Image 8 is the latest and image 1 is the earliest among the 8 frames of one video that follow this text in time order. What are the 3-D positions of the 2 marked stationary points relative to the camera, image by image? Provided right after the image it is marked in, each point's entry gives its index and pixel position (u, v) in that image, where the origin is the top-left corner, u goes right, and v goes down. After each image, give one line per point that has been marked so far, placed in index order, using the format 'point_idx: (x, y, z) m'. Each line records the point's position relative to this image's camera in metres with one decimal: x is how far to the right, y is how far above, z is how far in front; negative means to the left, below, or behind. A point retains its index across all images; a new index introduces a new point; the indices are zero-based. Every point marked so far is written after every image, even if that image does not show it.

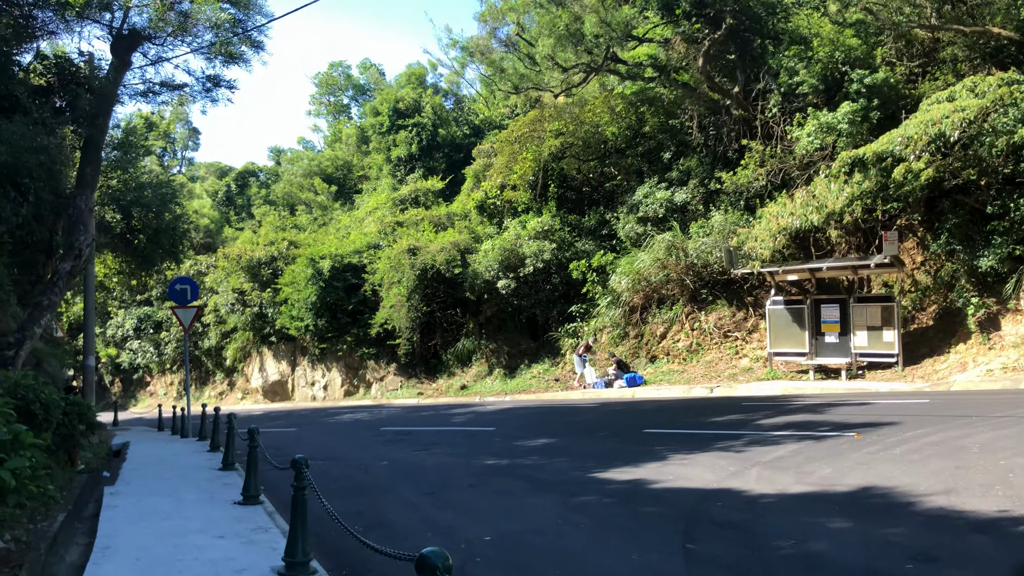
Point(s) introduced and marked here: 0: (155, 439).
0: (-6.7, -2.8, +16.2) m
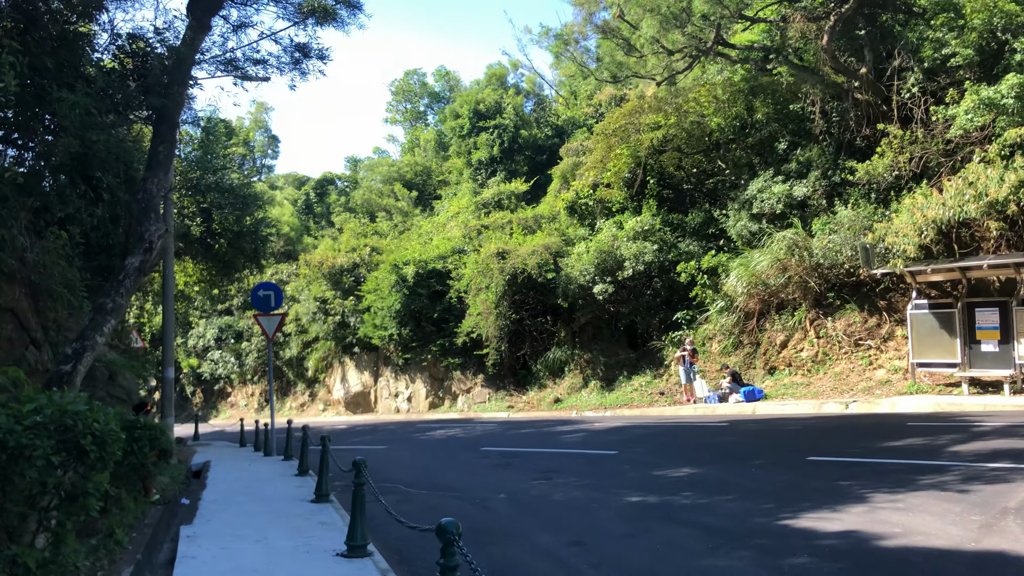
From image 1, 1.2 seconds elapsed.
0: (-4.8, -2.9, +15.1) m
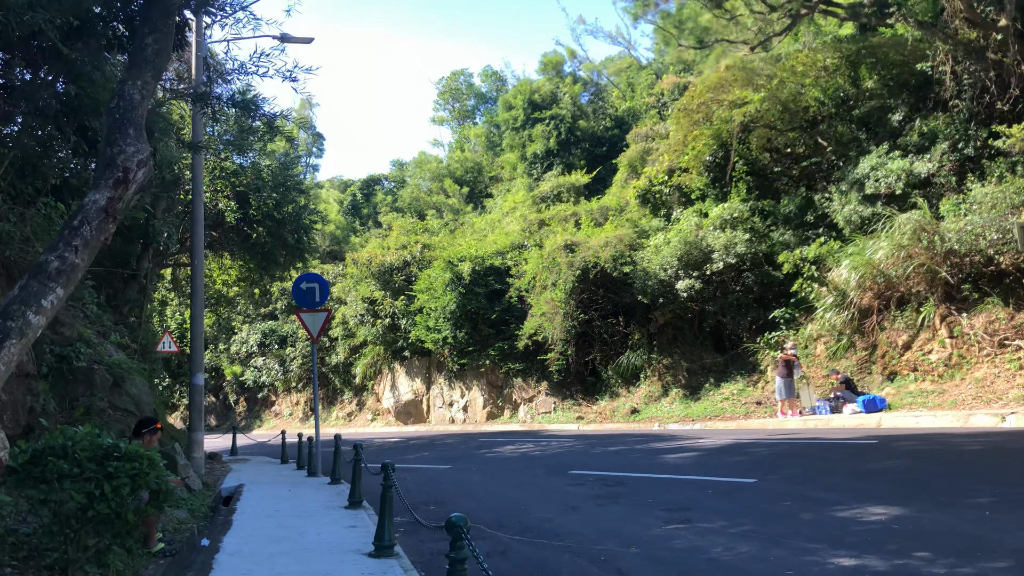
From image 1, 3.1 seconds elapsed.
0: (-3.5, -2.8, +12.9) m
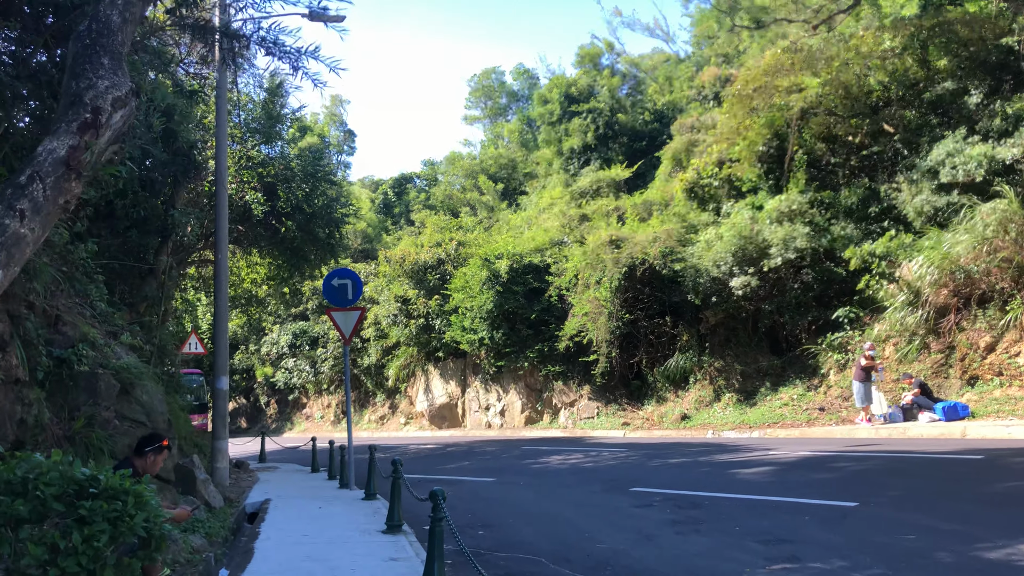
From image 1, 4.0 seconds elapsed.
0: (-2.8, -2.8, +12.0) m
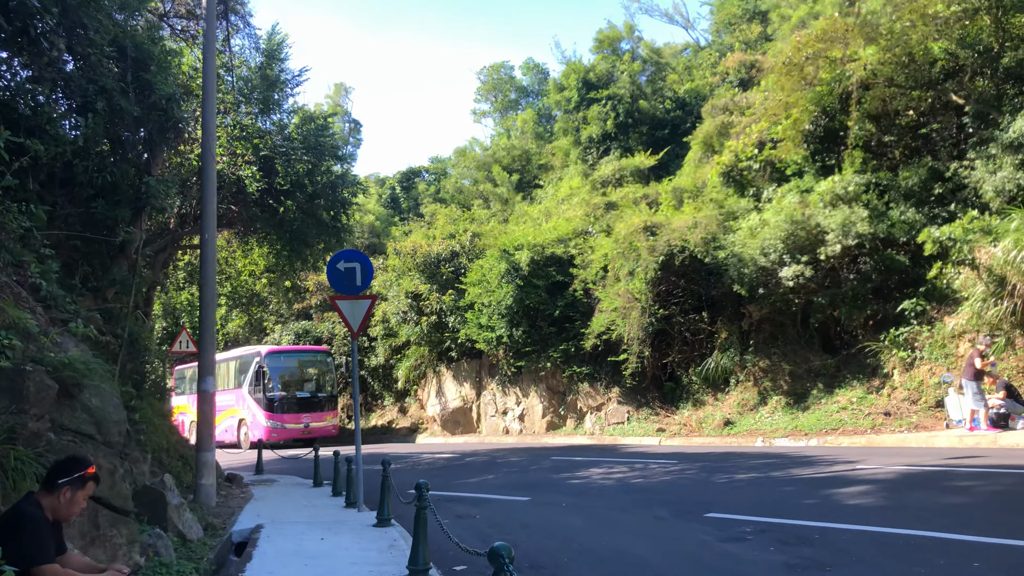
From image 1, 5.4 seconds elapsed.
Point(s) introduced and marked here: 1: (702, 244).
0: (-2.4, -2.6, +10.2) m
1: (+3.7, +0.9, +17.0) m
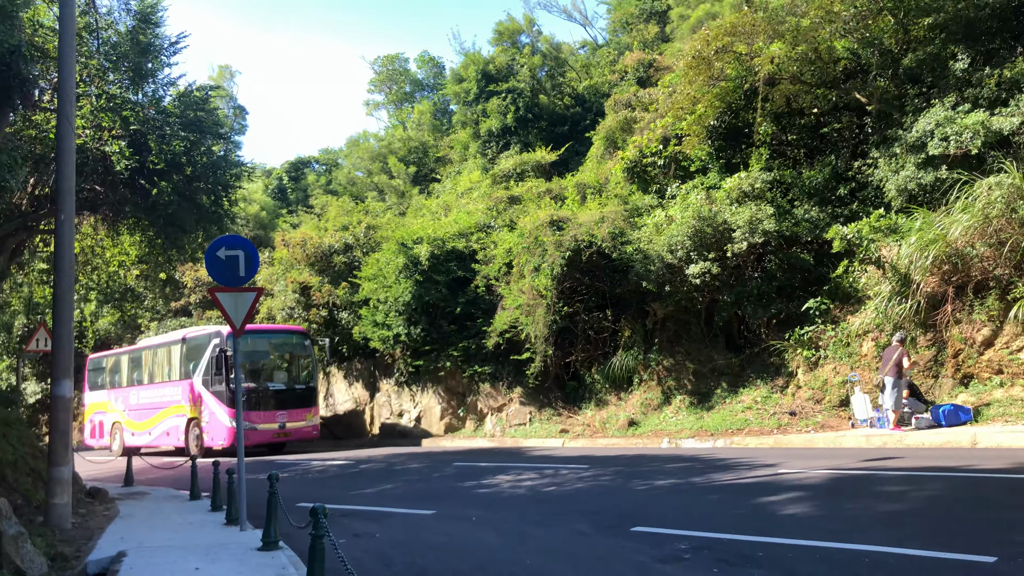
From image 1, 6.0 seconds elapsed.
0: (-3.4, -2.5, +9.0) m
1: (+1.8, +0.9, +16.5) m
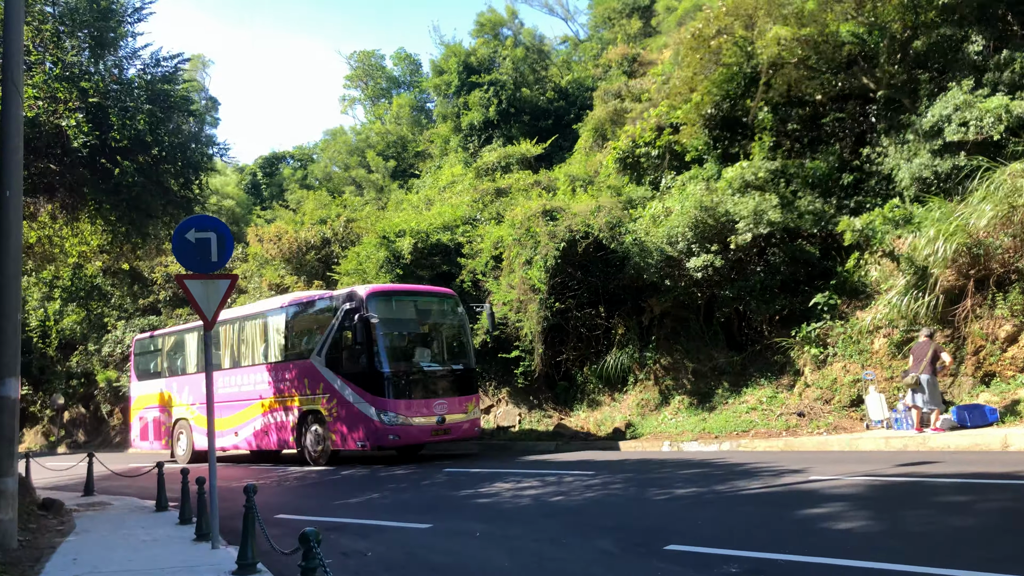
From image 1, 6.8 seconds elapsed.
0: (-3.4, -2.4, +8.0) m
1: (+1.6, +1.0, +15.7) m
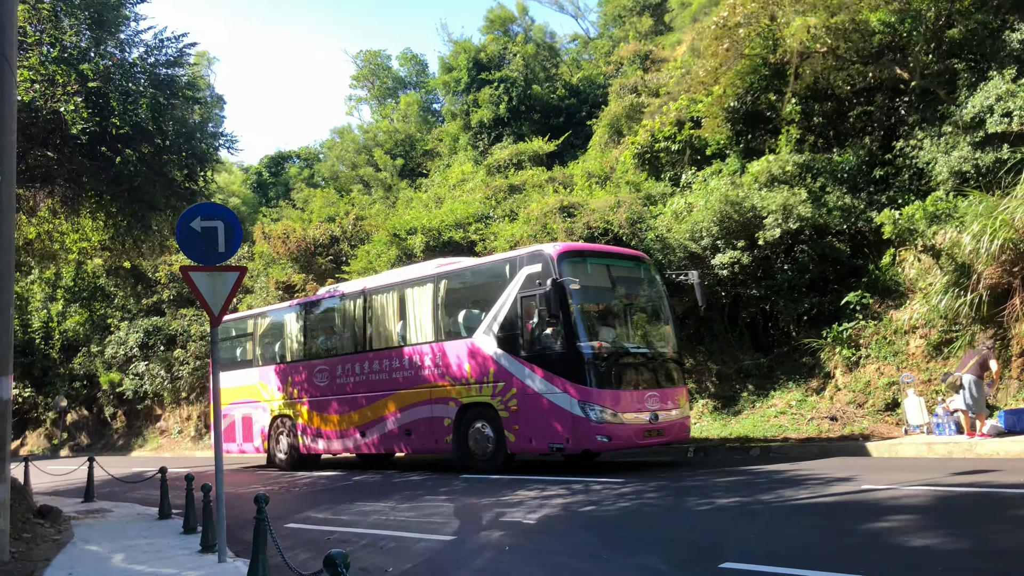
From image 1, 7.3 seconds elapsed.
0: (-3.1, -2.3, +7.4) m
1: (+1.9, +1.1, +15.1) m
